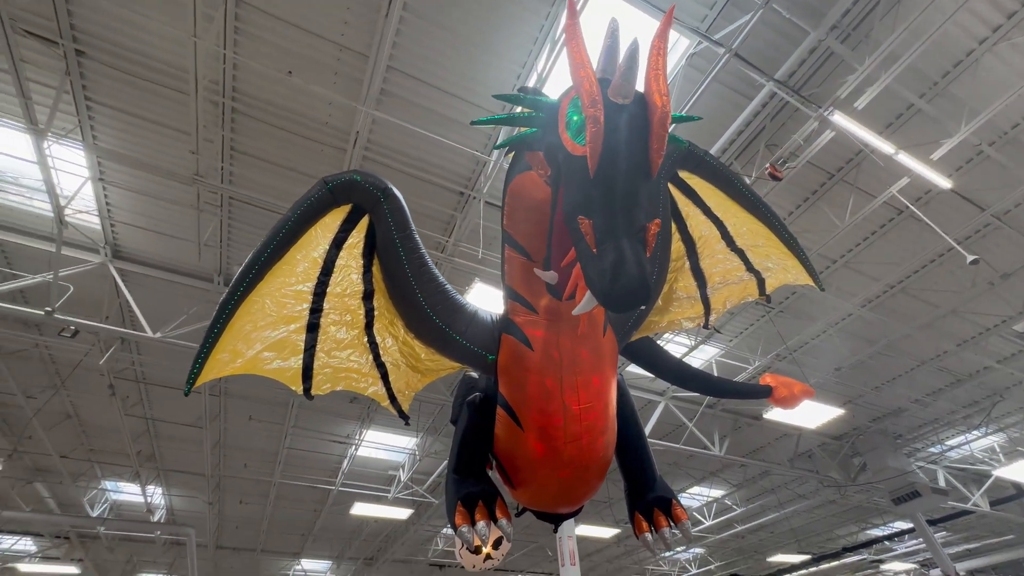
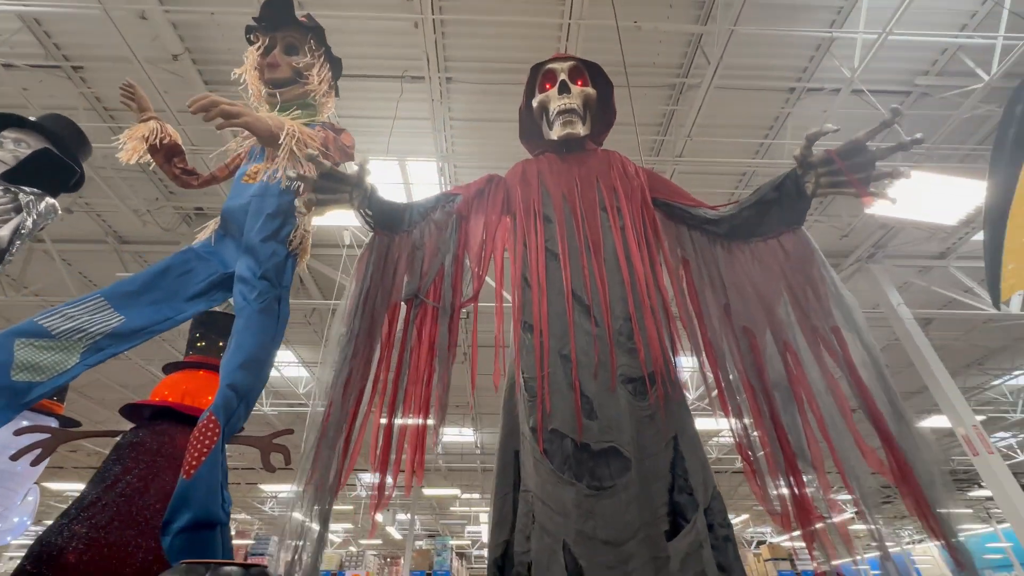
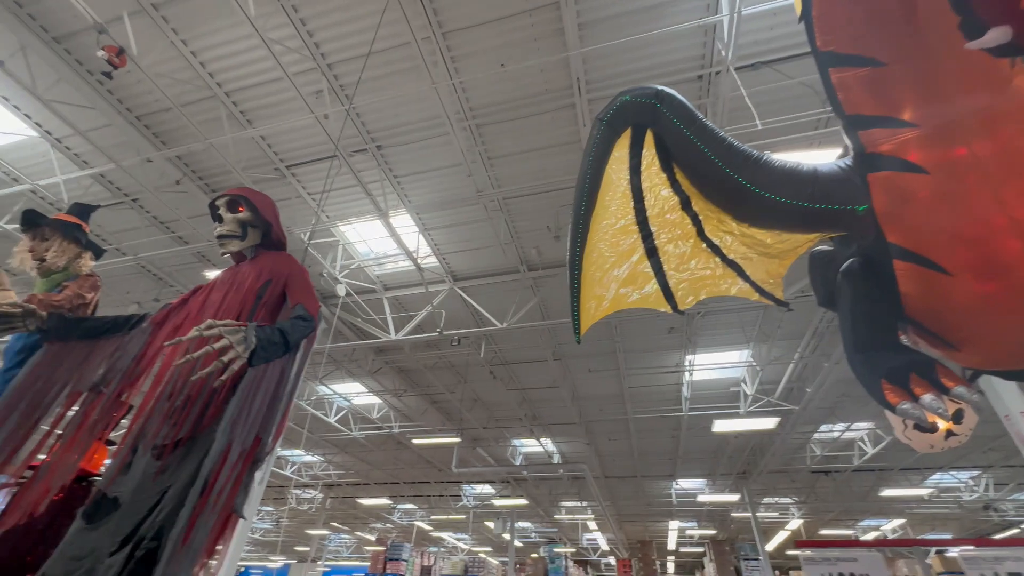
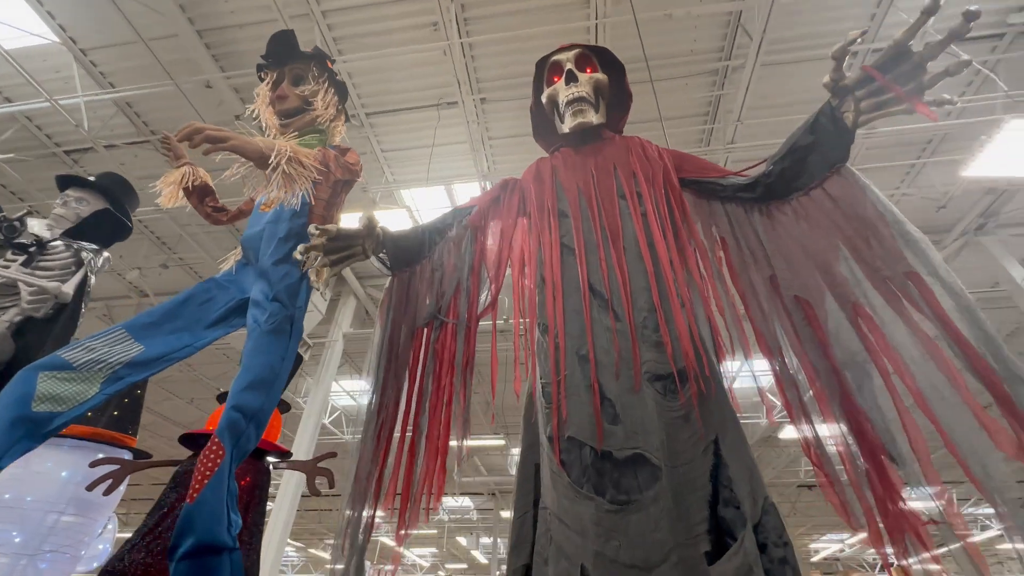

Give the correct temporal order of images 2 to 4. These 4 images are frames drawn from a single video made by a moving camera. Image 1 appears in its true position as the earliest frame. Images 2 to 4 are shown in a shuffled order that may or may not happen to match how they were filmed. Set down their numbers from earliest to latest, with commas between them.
3, 4, 2
